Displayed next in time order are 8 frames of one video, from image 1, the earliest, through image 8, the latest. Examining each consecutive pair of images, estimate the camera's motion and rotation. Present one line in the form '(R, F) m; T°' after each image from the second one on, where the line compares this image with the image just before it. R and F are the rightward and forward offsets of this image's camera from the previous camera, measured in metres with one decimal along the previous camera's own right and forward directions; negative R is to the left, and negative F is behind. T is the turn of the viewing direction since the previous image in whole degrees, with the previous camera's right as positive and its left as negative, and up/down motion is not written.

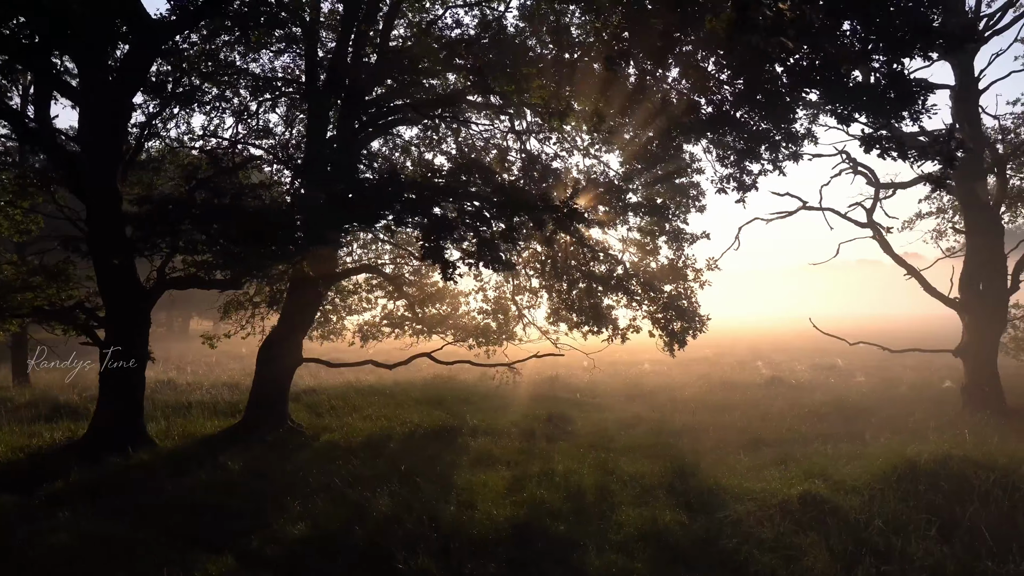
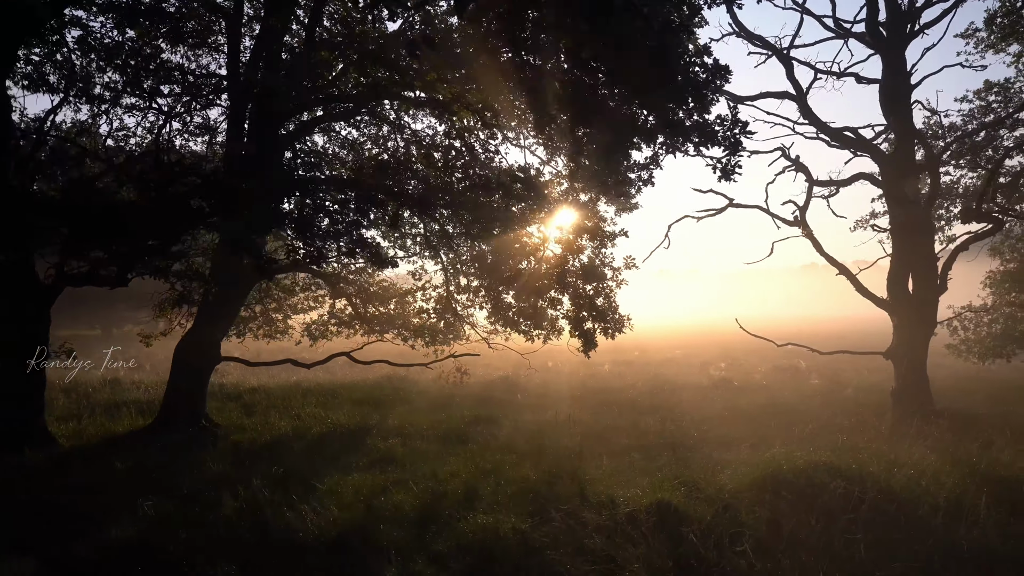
(+1.3, +0.3) m; 0°
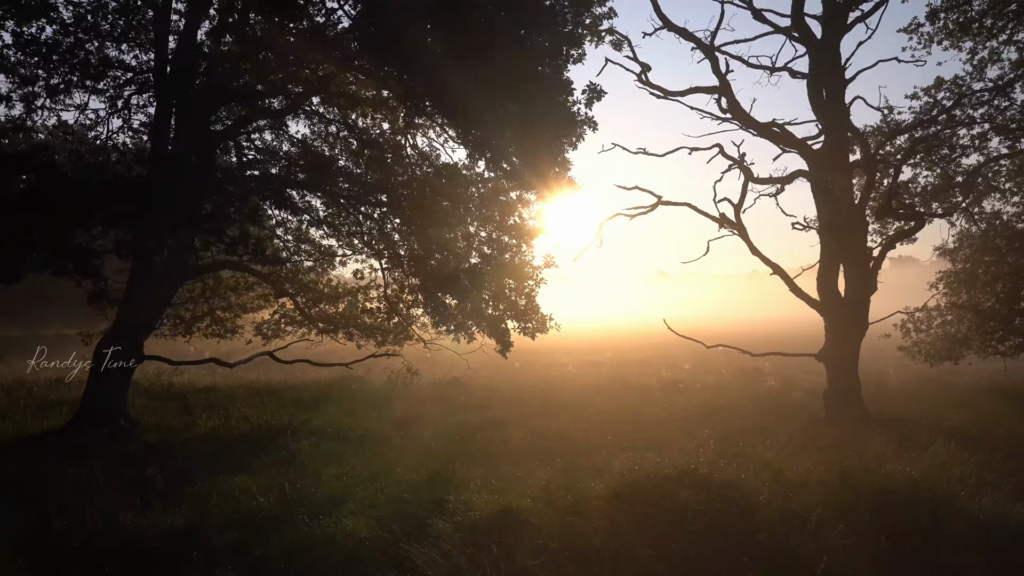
(+1.2, +0.2) m; -1°
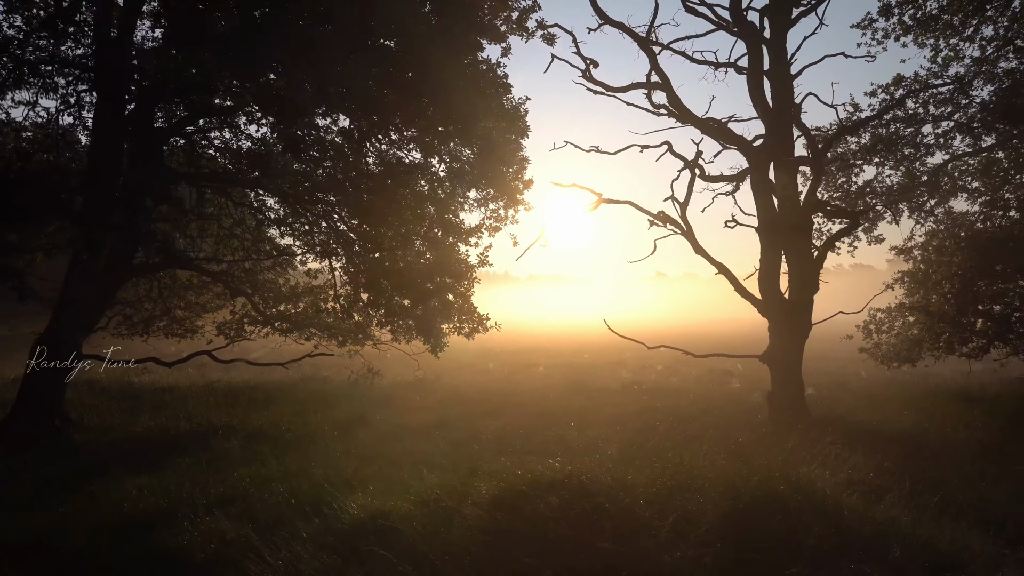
(+1.0, +0.2) m; 0°
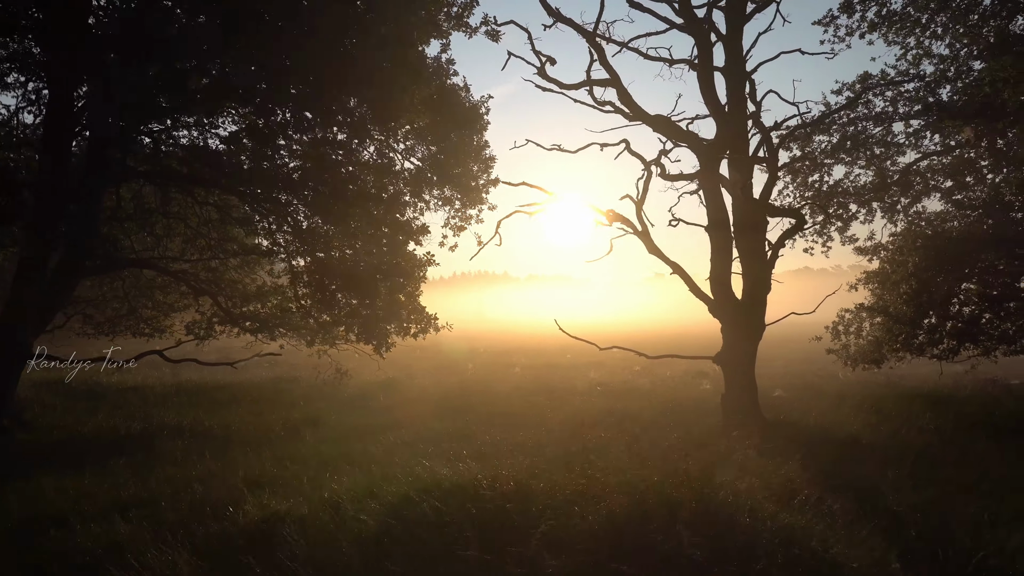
(+0.8, +0.1) m; 0°
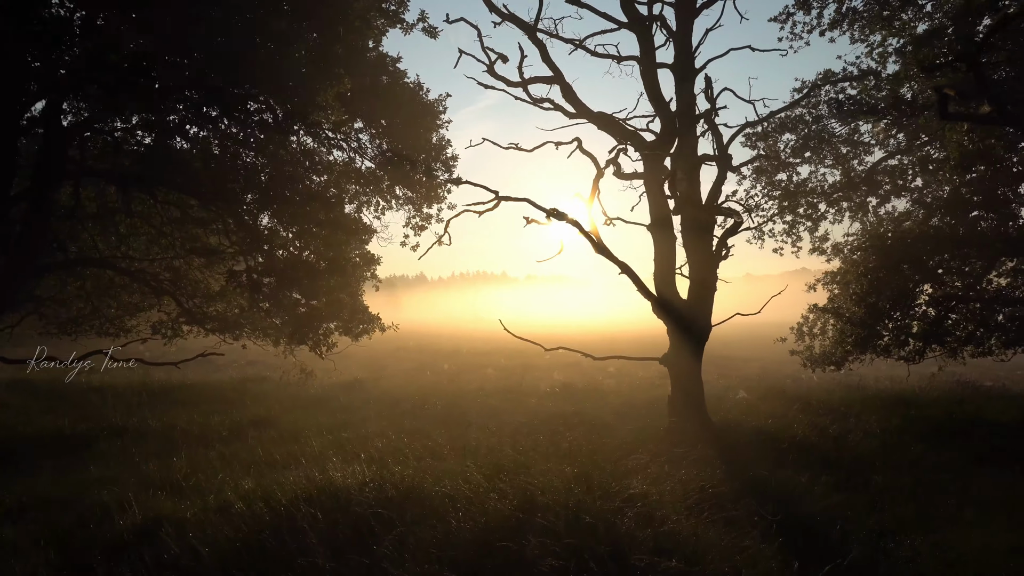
(+0.8, +0.1) m; 0°
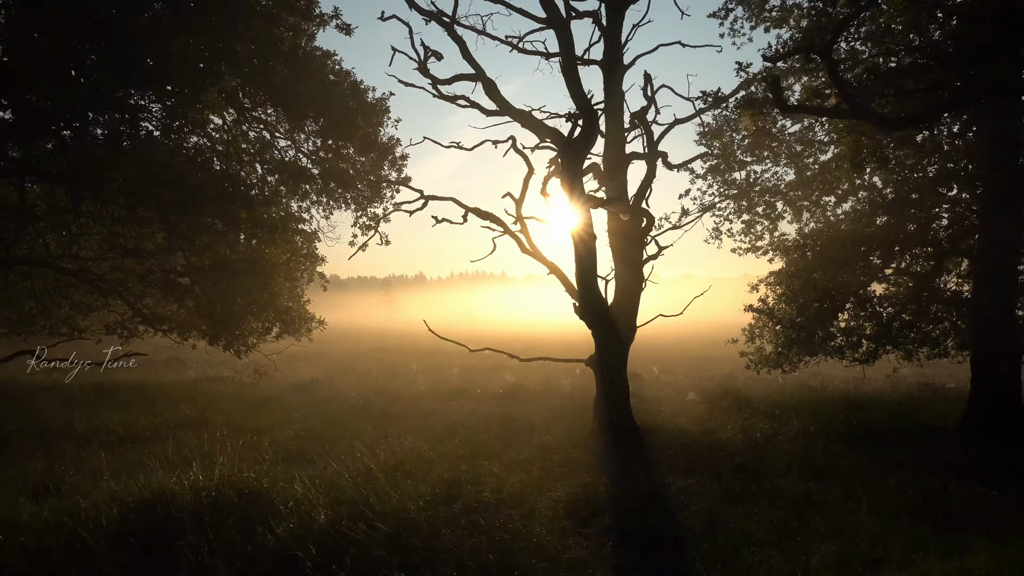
(+1.1, +0.2) m; -1°
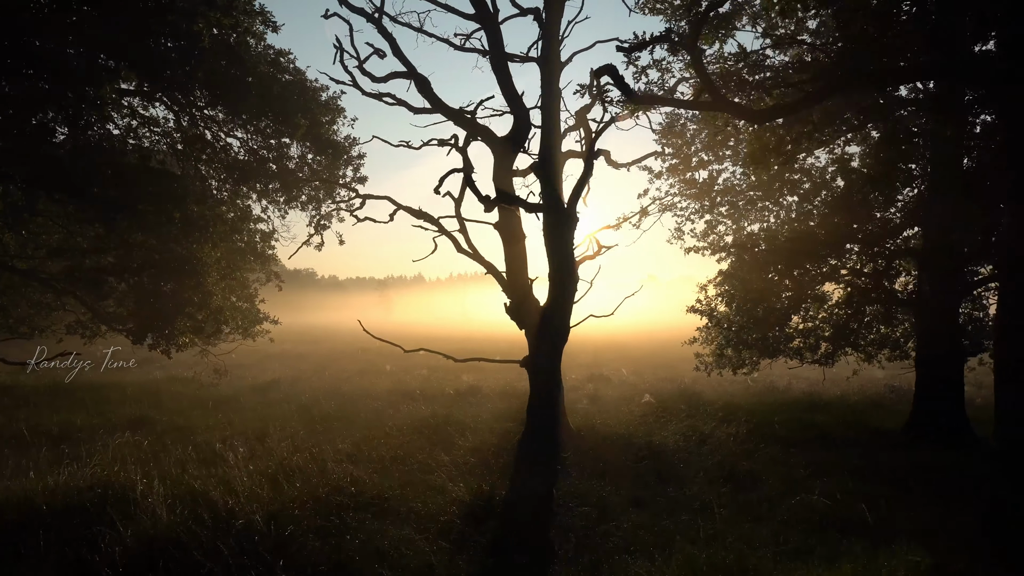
(+0.9, +0.1) m; 0°
